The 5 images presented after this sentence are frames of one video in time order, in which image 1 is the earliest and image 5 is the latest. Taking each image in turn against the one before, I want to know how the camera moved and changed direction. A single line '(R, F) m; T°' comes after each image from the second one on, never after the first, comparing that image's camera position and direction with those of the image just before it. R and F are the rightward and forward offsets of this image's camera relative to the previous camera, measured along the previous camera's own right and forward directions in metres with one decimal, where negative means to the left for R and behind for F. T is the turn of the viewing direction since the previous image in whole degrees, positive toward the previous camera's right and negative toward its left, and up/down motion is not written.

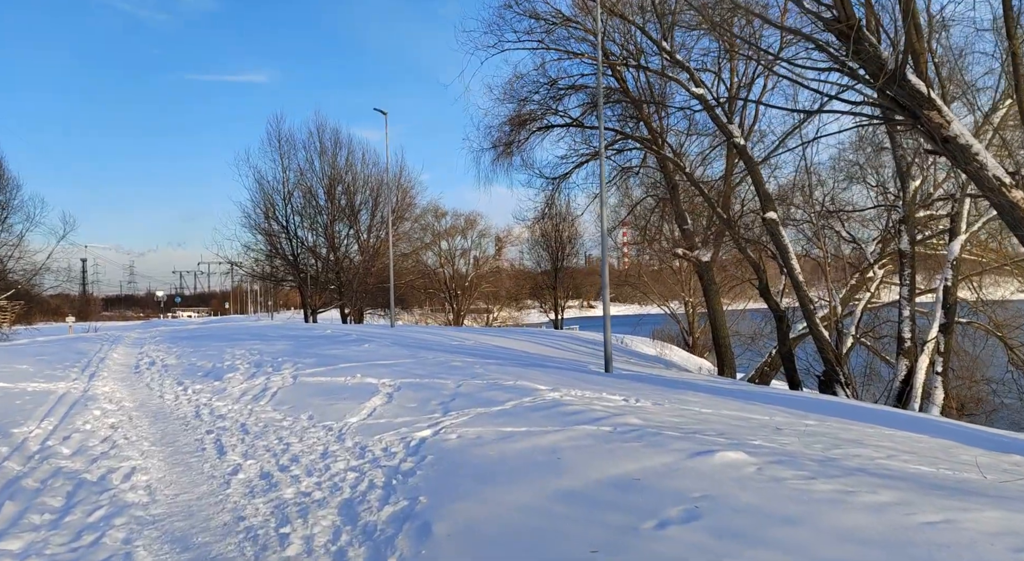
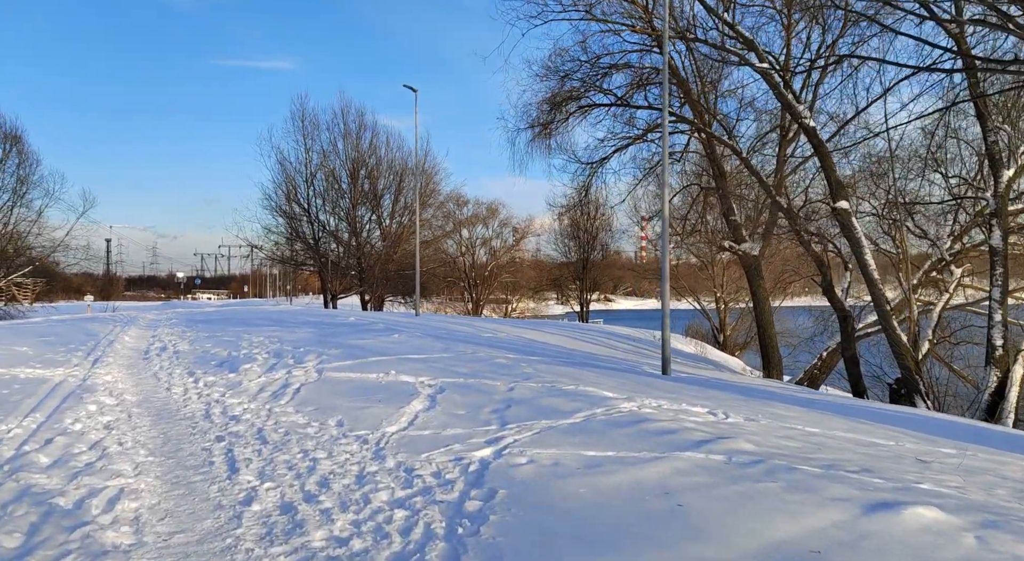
(-0.5, +1.5) m; -1°
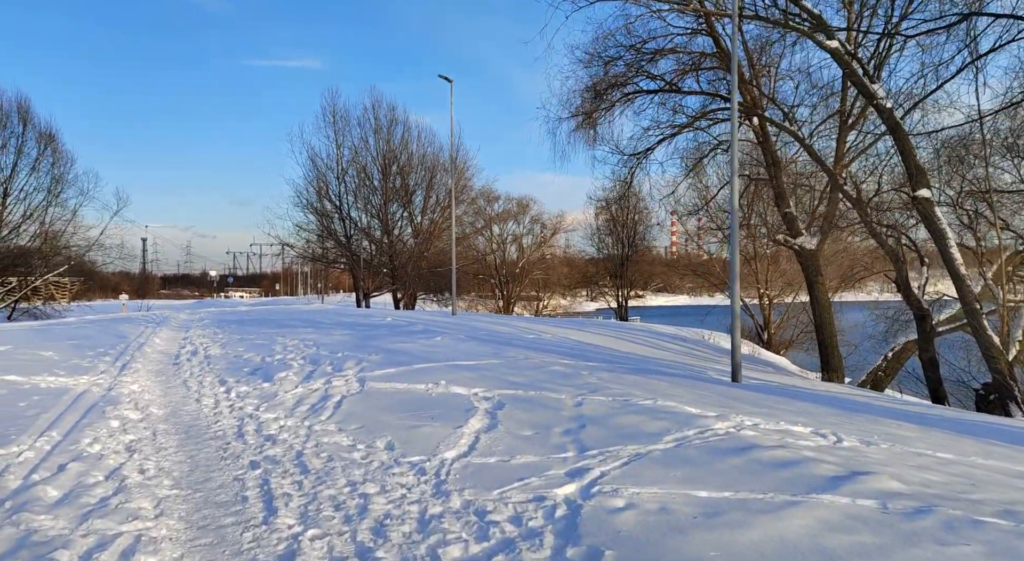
(-0.4, +1.0) m; -2°
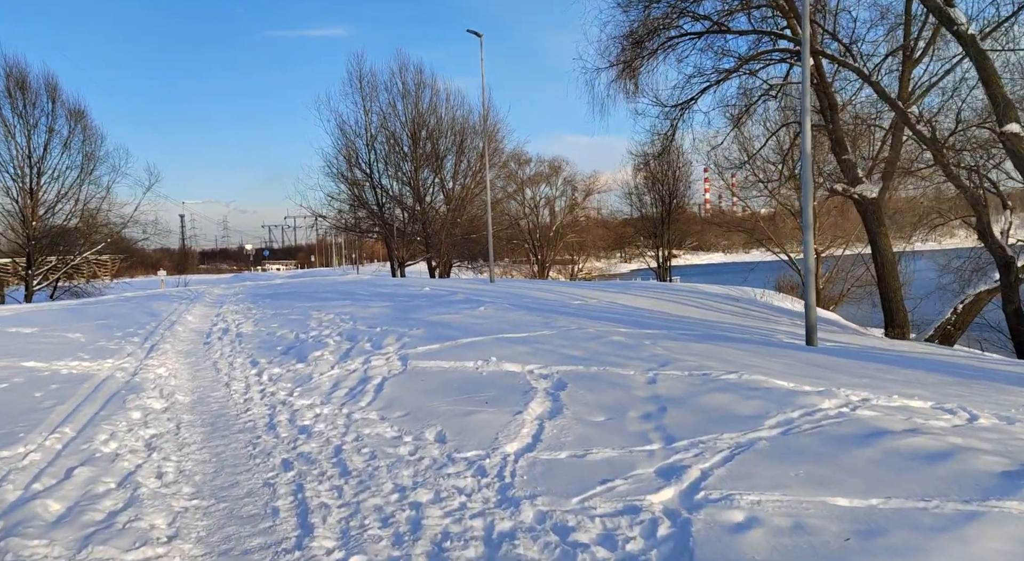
(-0.2, +1.0) m; -2°
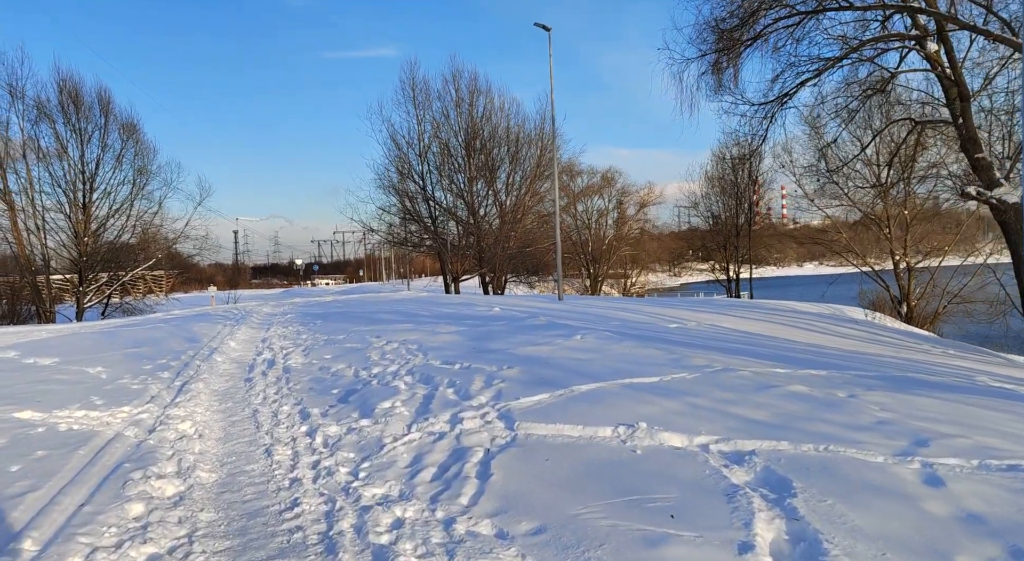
(-0.8, +2.5) m; -3°
